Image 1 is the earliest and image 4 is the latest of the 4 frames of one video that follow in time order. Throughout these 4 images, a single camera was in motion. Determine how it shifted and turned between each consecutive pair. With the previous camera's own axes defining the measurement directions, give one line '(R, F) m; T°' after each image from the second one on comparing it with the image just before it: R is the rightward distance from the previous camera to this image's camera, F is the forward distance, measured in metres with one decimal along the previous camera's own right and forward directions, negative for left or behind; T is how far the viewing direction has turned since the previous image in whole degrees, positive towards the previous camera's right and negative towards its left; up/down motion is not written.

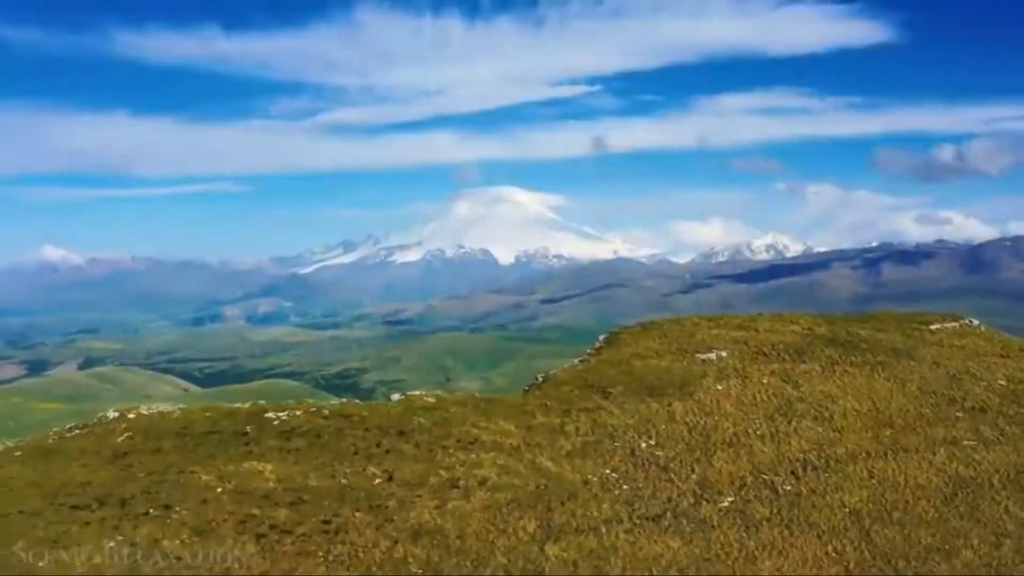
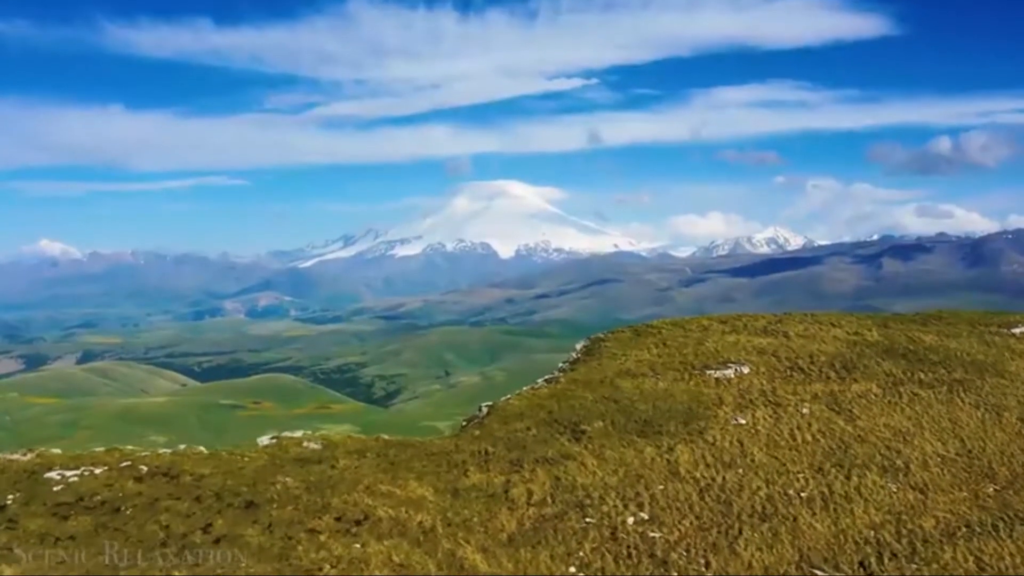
(+3.6, +19.9) m; 0°
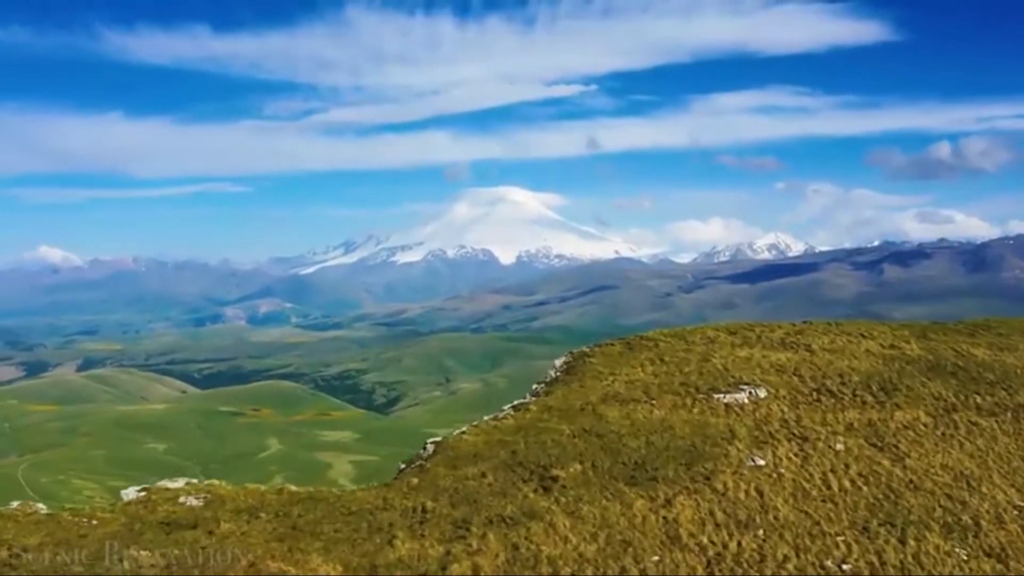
(+2.0, +10.0) m; 0°
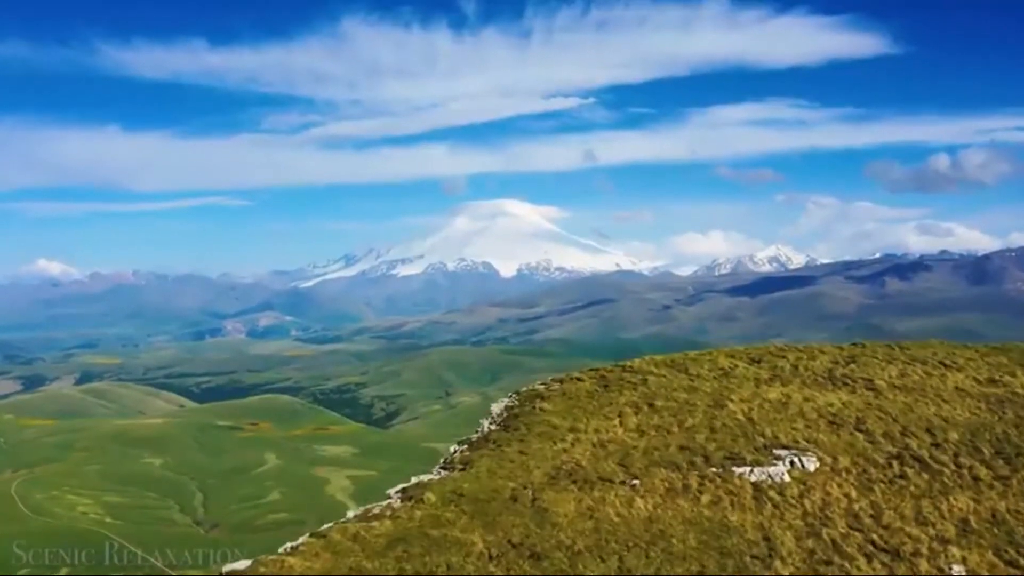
(+3.2, +16.0) m; 0°
